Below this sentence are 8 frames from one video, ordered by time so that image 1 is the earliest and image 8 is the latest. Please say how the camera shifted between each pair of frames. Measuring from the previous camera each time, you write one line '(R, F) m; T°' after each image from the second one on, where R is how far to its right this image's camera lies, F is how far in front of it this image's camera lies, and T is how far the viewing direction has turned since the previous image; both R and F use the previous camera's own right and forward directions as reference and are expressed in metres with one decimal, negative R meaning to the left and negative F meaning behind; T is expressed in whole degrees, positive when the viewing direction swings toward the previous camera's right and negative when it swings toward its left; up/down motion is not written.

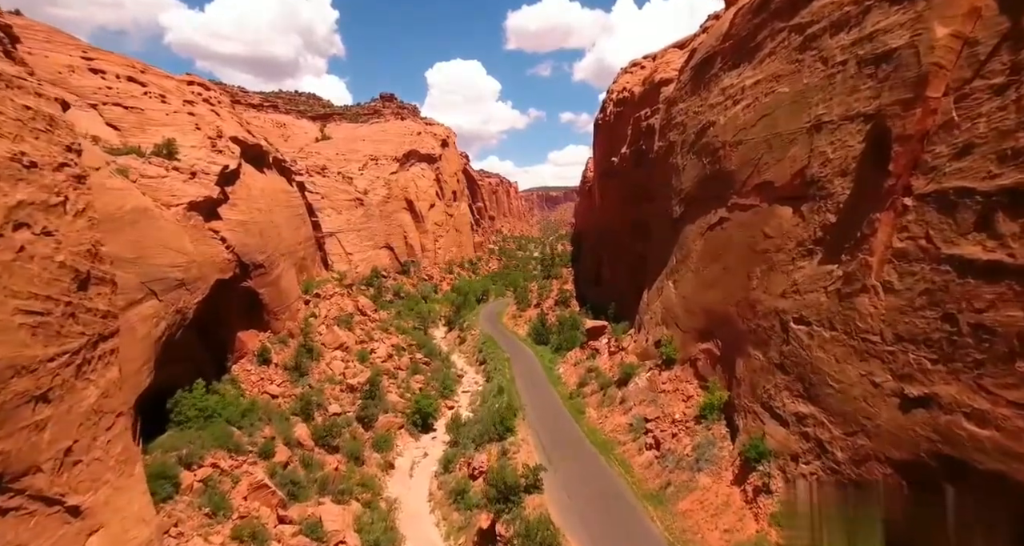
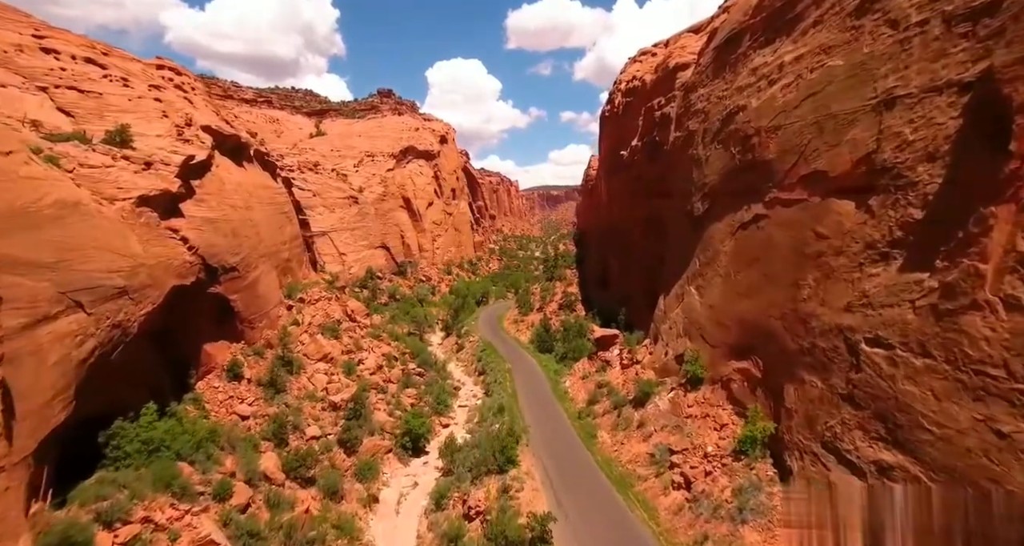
(0.0, +2.1) m; 0°
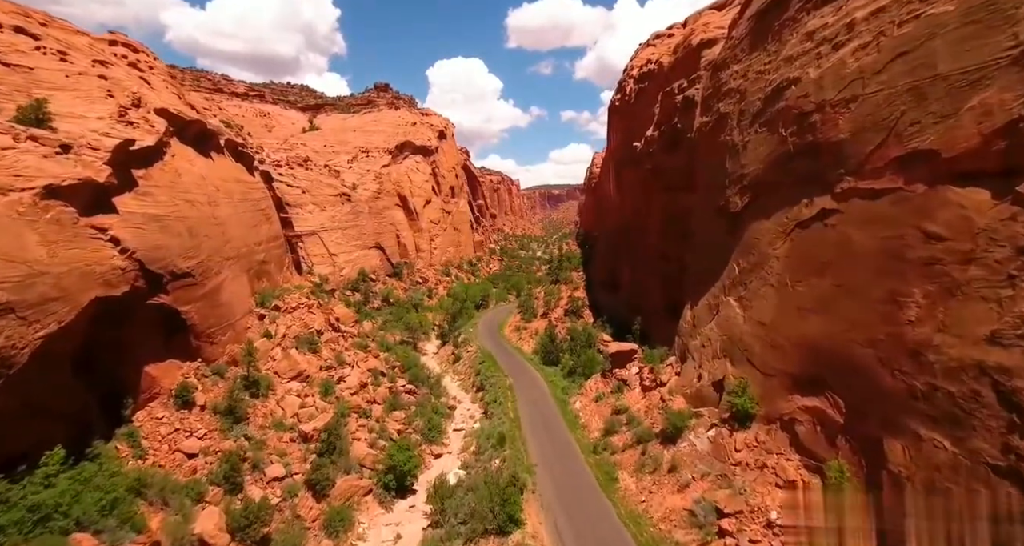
(-0.1, +2.7) m; 0°
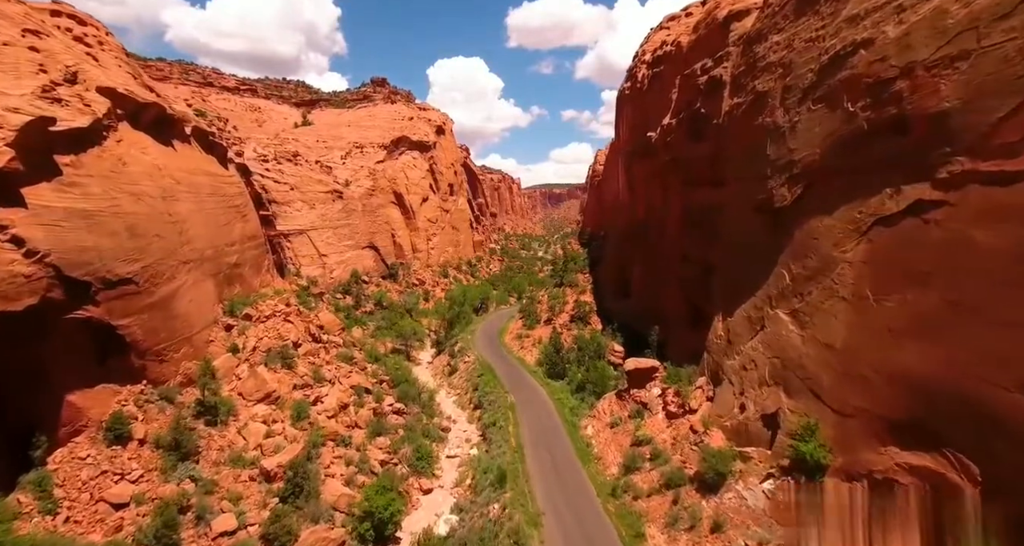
(0.0, +2.5) m; 0°
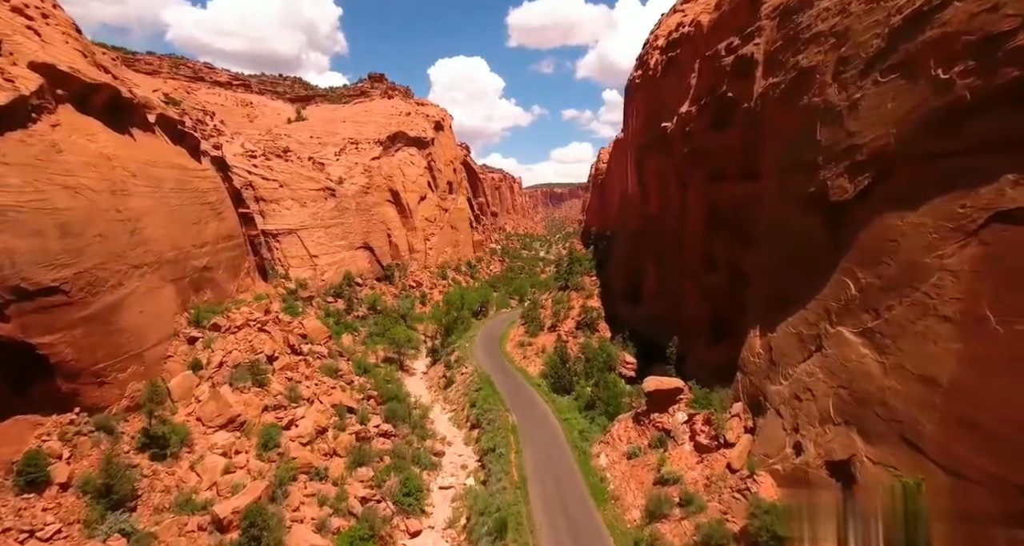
(0.0, +2.1) m; 0°
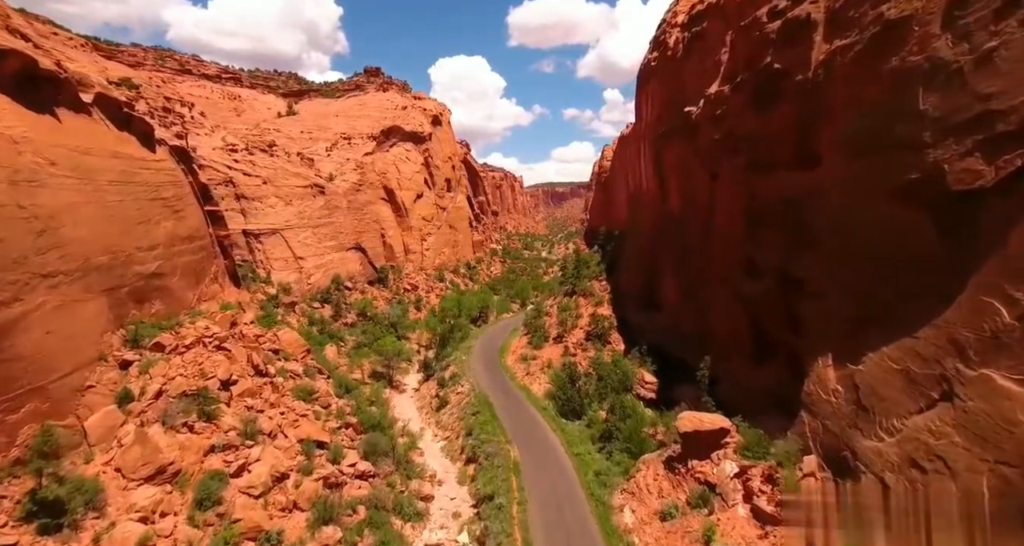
(0.0, +2.8) m; 0°
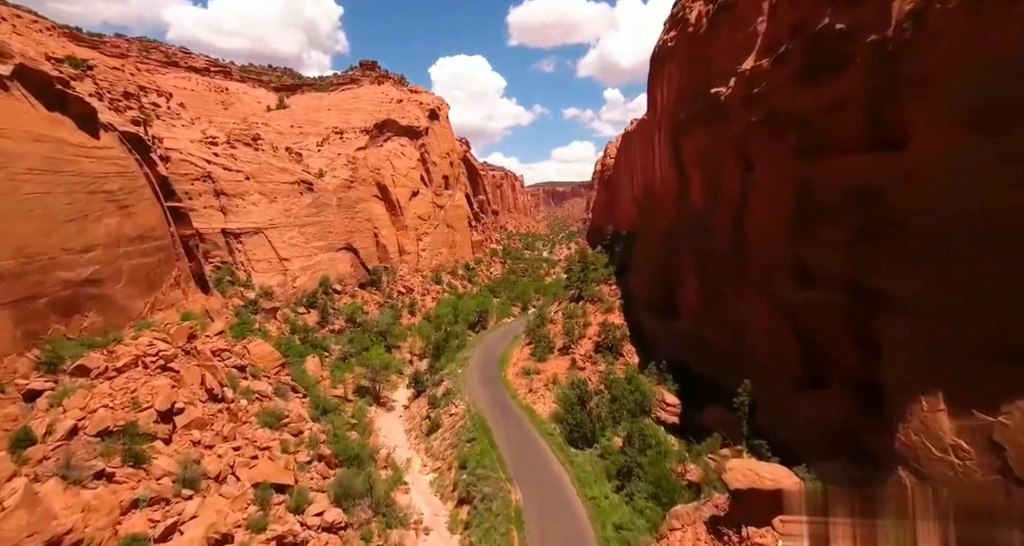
(0.0, +2.5) m; 0°
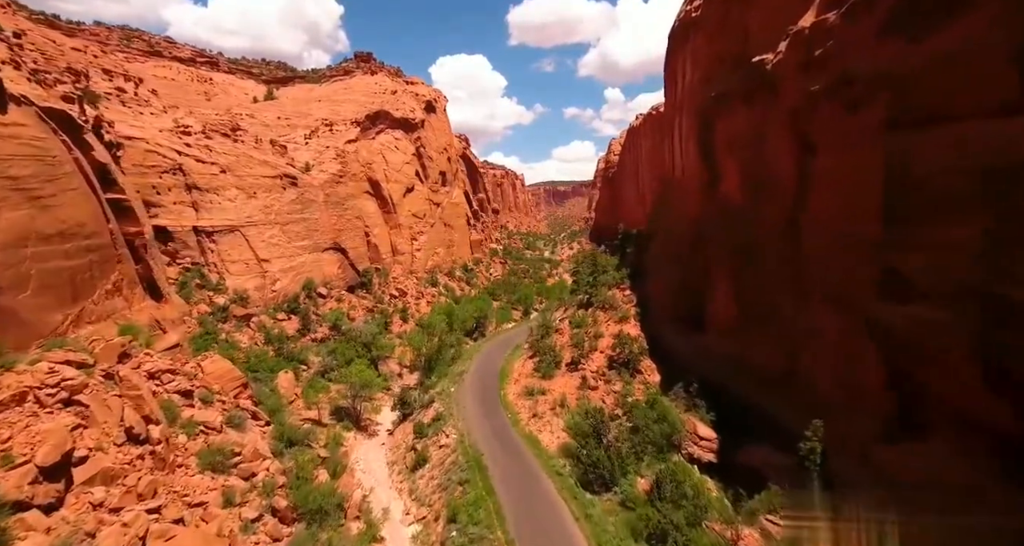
(0.0, +2.9) m; 0°
